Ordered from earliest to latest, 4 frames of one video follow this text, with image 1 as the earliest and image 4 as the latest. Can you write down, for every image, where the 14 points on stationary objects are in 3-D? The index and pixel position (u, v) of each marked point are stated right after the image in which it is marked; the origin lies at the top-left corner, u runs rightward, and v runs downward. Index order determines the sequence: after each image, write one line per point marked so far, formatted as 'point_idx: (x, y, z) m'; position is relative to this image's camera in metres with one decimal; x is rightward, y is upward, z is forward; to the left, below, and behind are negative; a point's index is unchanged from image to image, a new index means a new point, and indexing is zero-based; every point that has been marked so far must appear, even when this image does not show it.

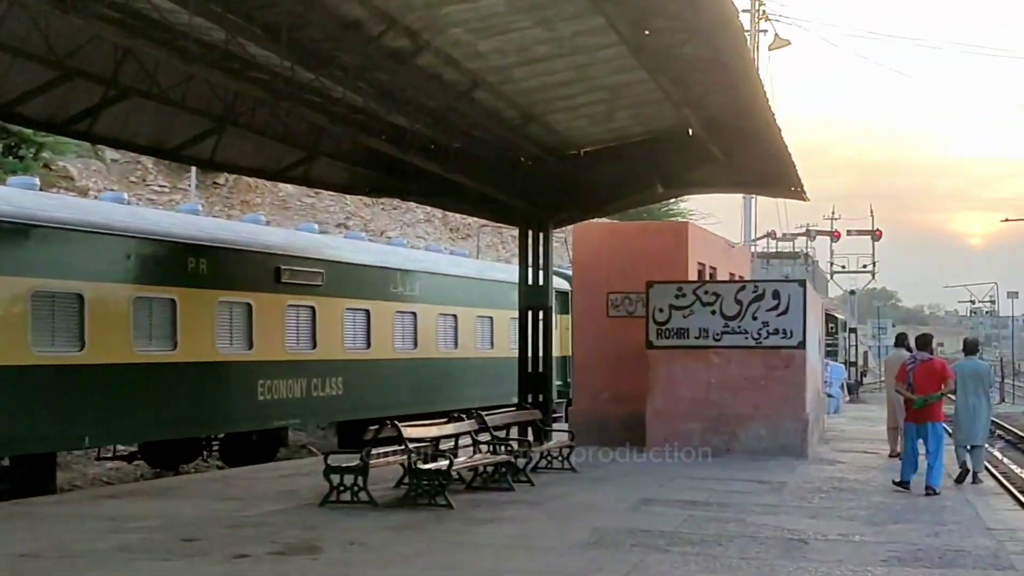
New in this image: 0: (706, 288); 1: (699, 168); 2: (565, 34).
0: (+2.1, 0.0, +16.2) m
1: (+2.1, +1.3, +16.9) m
2: (+0.4, +2.0, +11.5) m
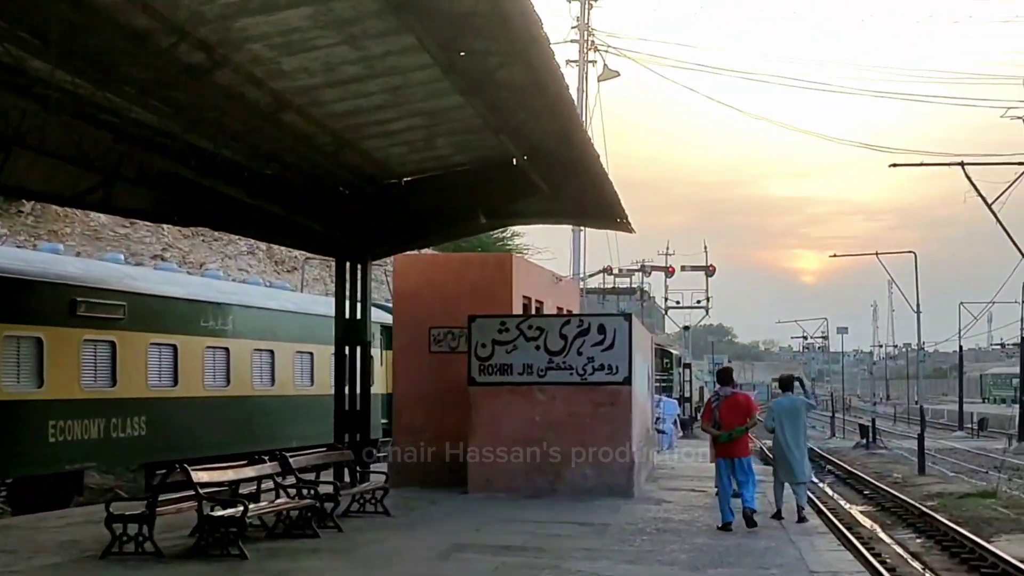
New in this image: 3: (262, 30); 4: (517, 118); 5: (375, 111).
0: (+0.2, -0.4, +15.7) m
1: (+0.1, +1.0, +16.4) m
2: (-1.0, +1.8, +10.9) m
3: (-1.7, +1.7, +9.5) m
4: (0.0, +1.5, +13.2) m
5: (-1.2, +1.6, +12.9) m
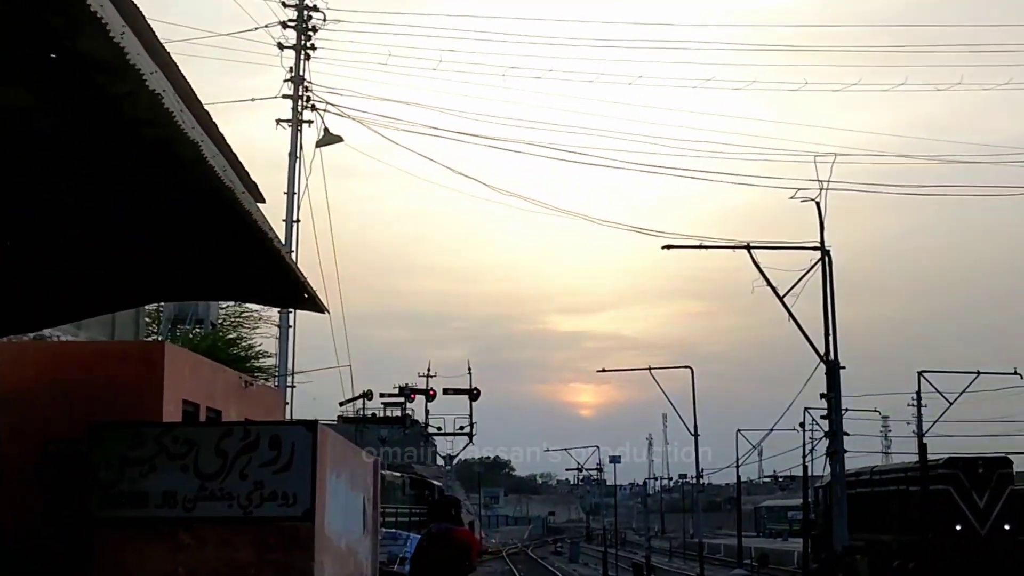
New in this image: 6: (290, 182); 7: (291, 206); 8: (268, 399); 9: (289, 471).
0: (-2.6, -1.1, +11.2) m
1: (-2.8, +0.1, +12.1) m
2: (-3.1, +1.4, +6.5) m
3: (-3.5, +1.5, +5.1) m
4: (-2.4, +1.0, +8.9) m
5: (-3.6, +1.1, +8.4) m
6: (-2.8, +1.3, +18.3) m
7: (-2.7, +1.0, +18.0) m
8: (-2.7, -1.3, +16.0) m
9: (-1.7, -1.4, +11.2) m
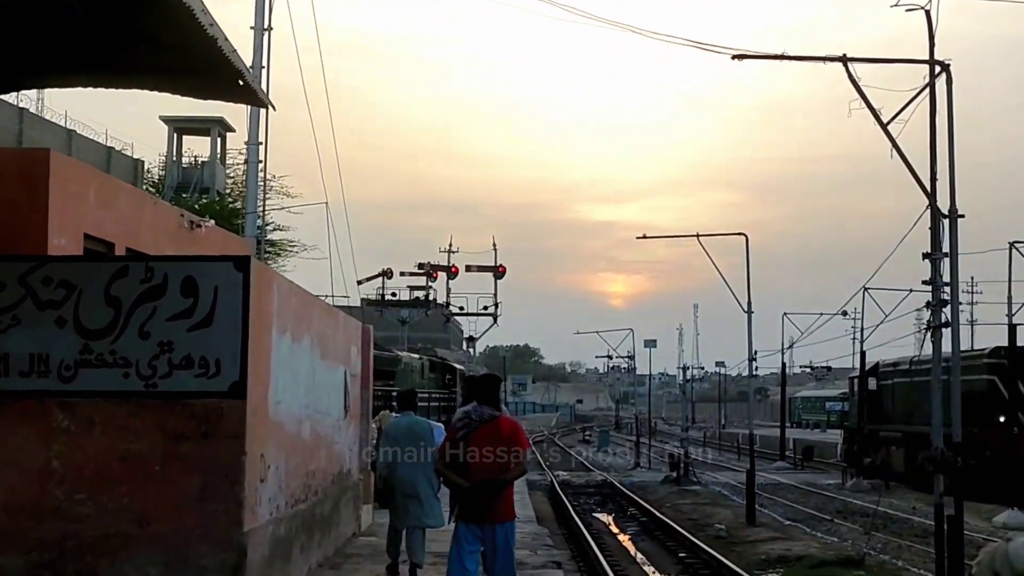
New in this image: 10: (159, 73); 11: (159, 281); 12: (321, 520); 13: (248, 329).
0: (-2.5, +0.1, +7.9) m
1: (-2.7, +1.4, +8.6) m
2: (-3.1, +2.3, +3.0) m
3: (-3.5, +2.3, +1.6) m
4: (-2.3, +2.0, +5.4) m
5: (-3.5, +2.1, +4.9) m
6: (-2.5, +3.1, +14.7) m
7: (-2.5, +2.7, +14.4) m
8: (-2.5, +0.3, +12.6) m
9: (-1.6, -0.2, +7.8) m
10: (-2.1, +1.5, +8.3) m
11: (-1.9, 0.0, +7.9) m
12: (-1.4, -1.8, +10.6) m
13: (-1.4, -0.2, +7.9) m
